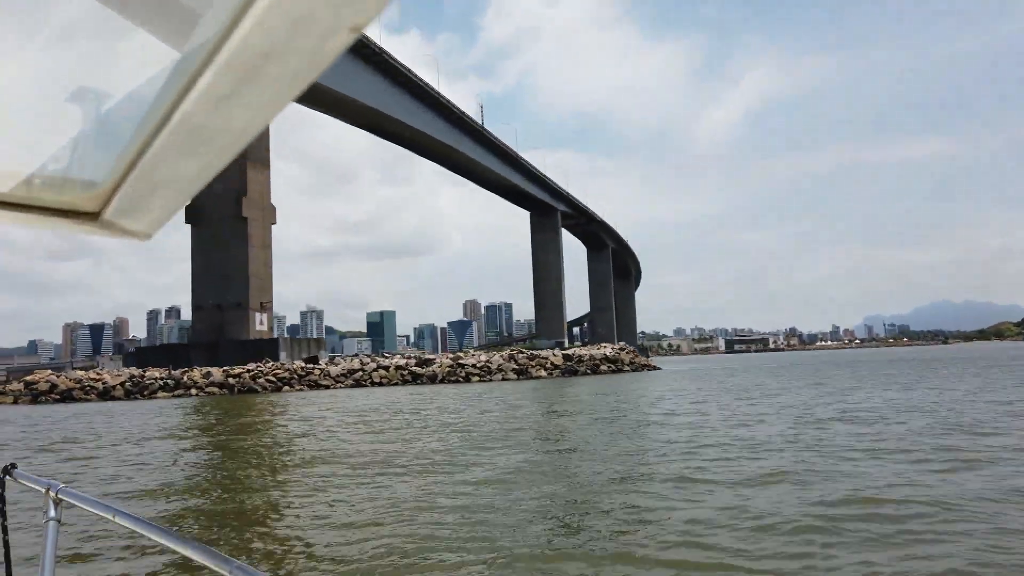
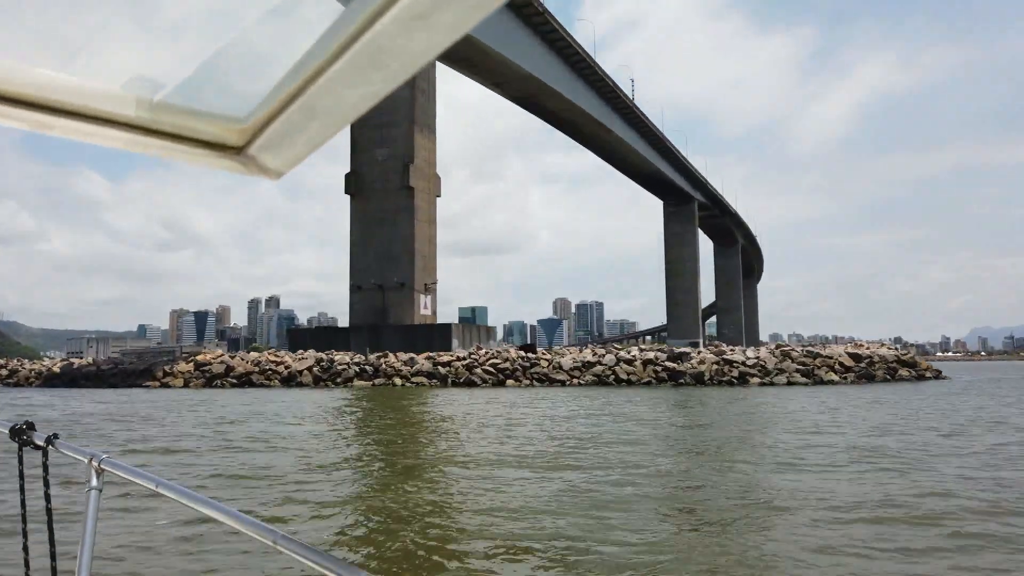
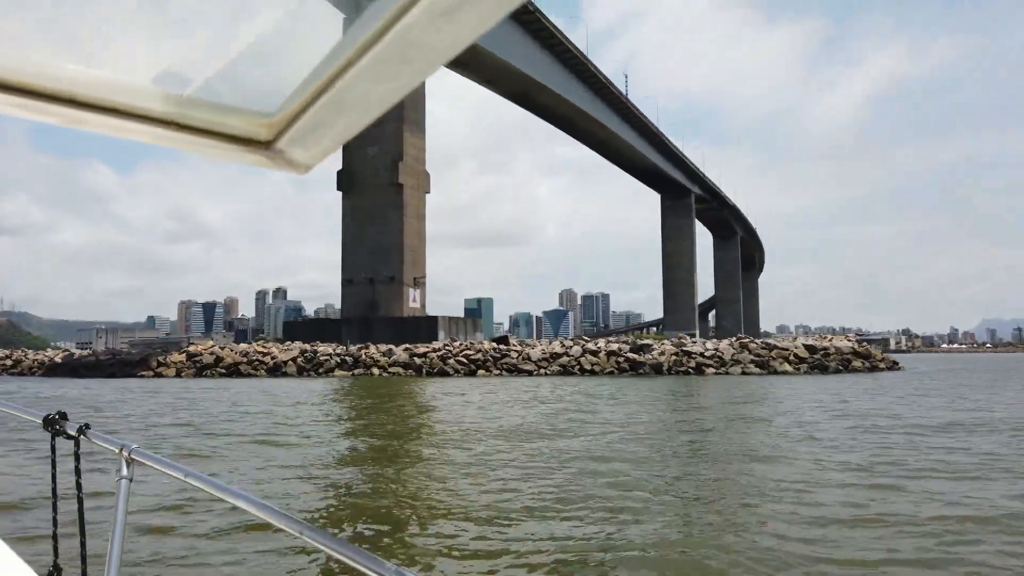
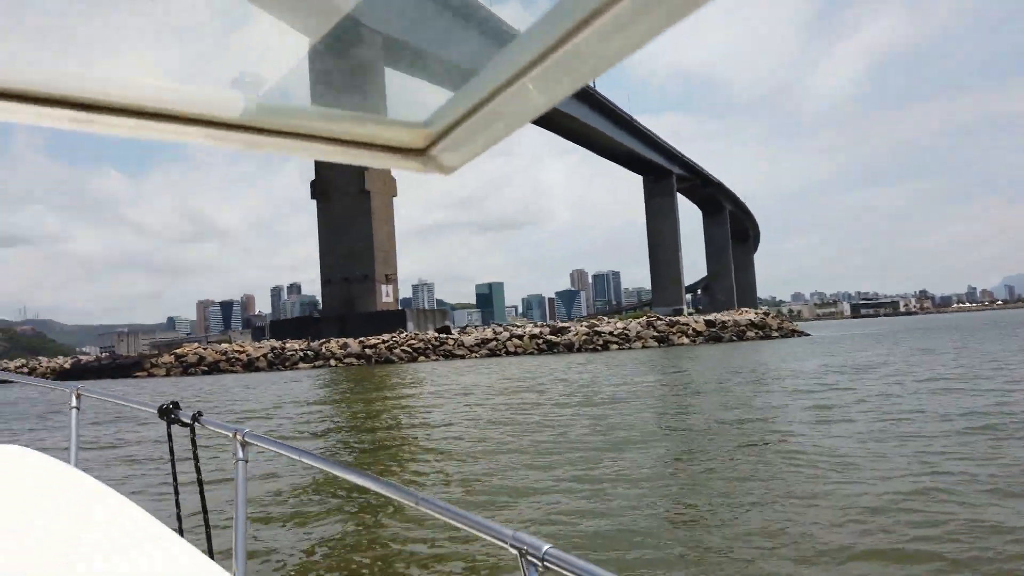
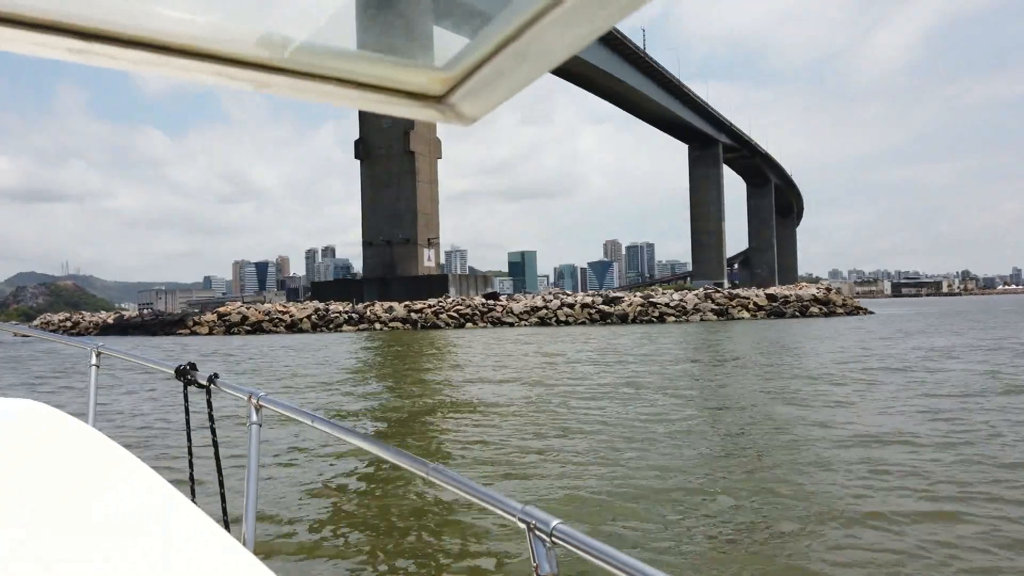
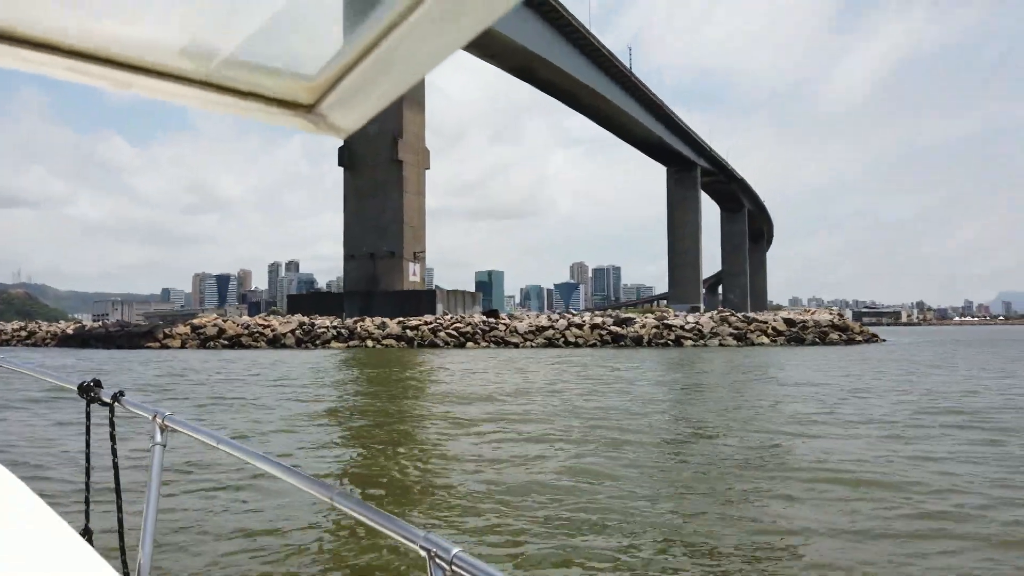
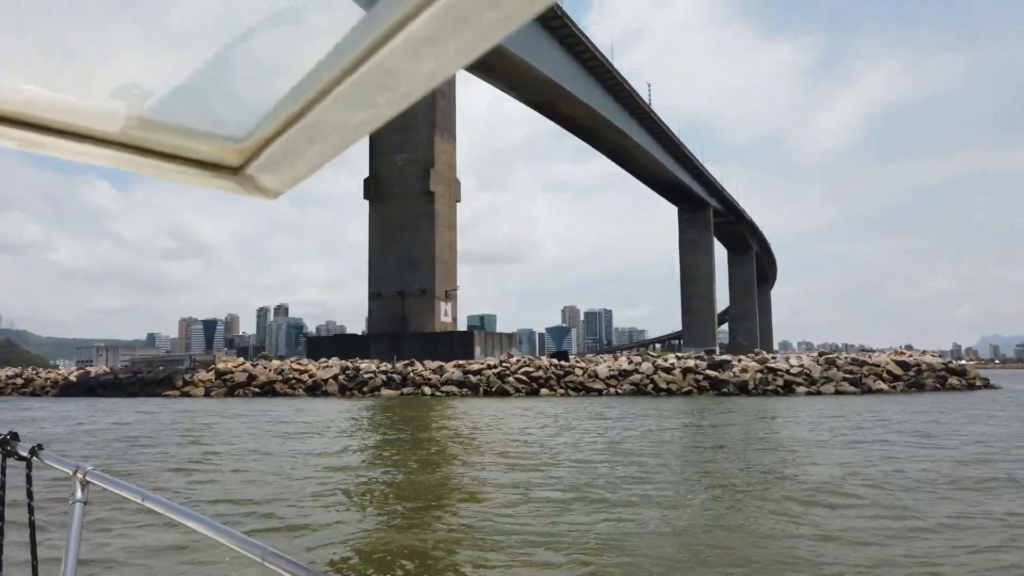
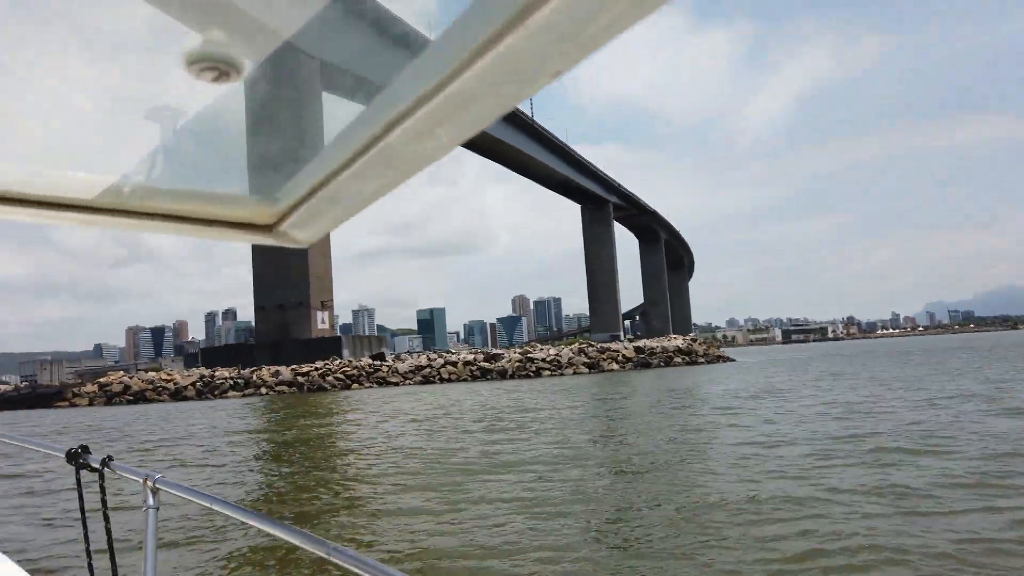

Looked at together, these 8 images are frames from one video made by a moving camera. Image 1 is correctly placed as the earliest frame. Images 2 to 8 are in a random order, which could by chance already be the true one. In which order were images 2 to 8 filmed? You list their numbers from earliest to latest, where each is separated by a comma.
8, 4, 5, 6, 3, 2, 7
